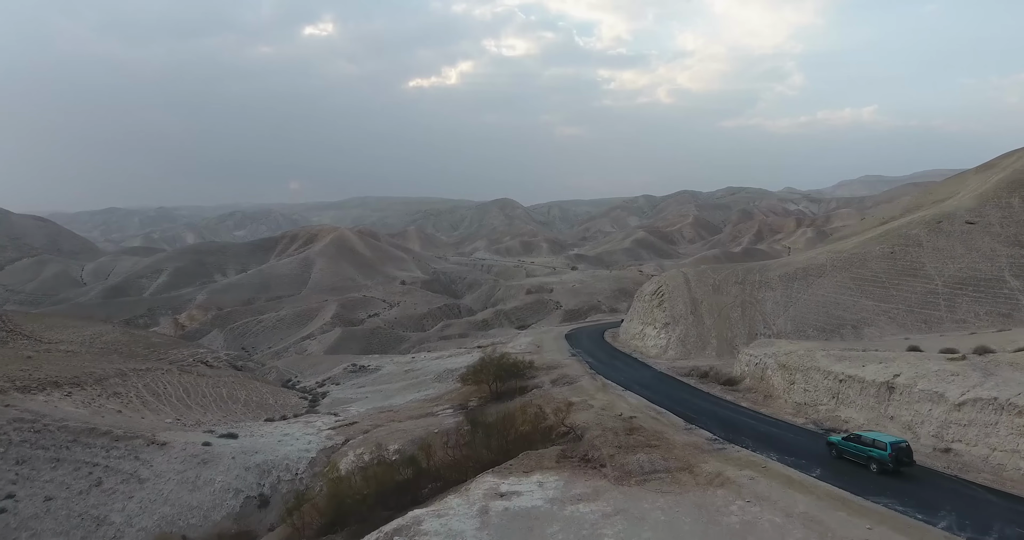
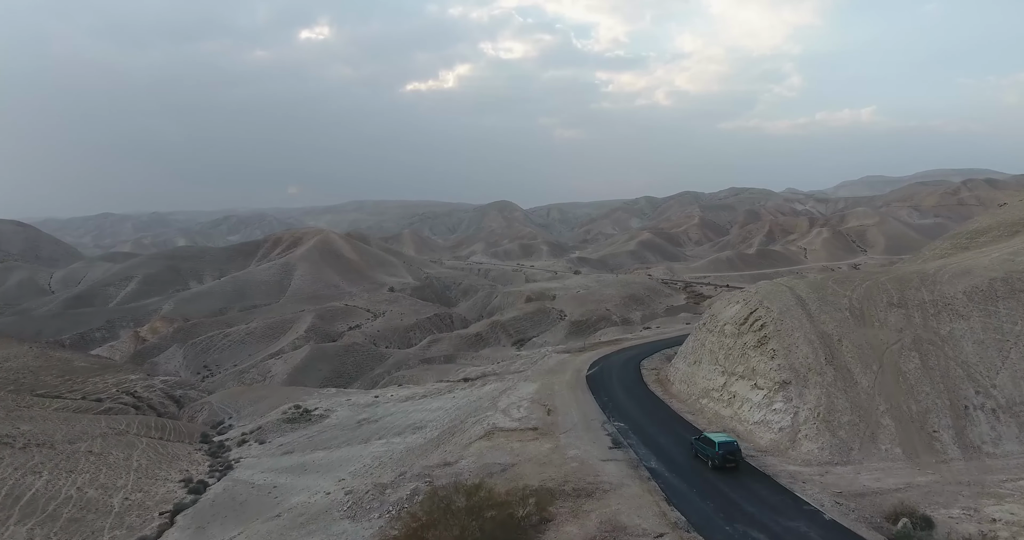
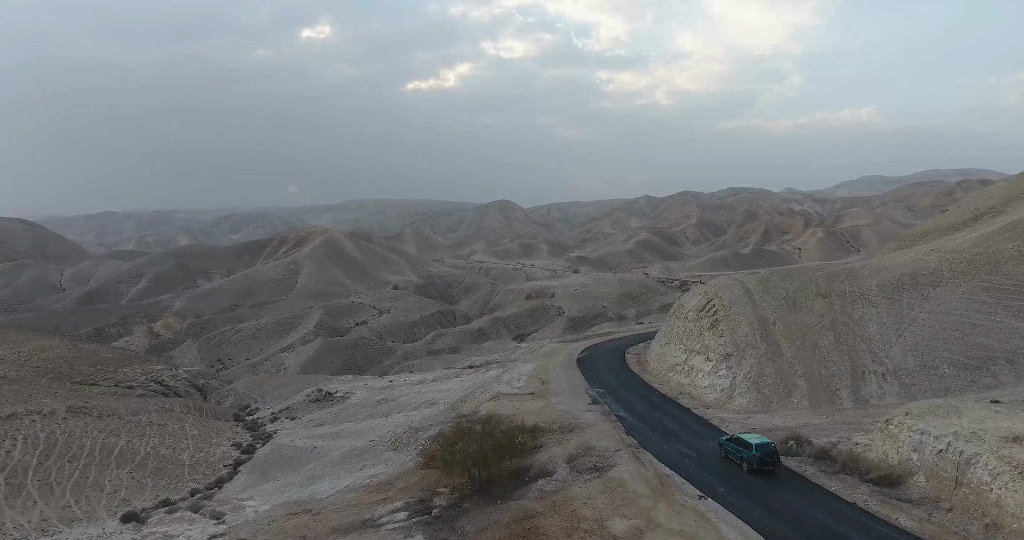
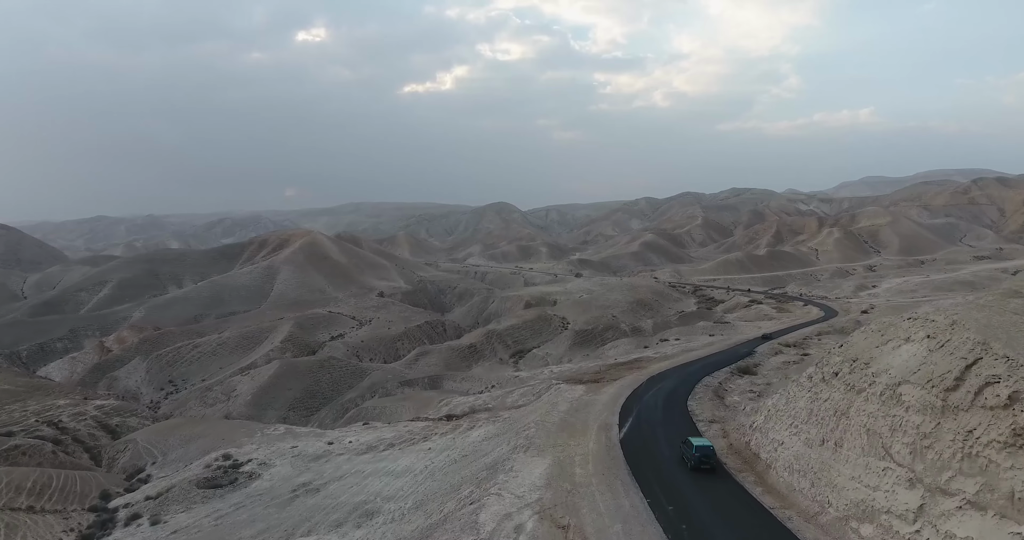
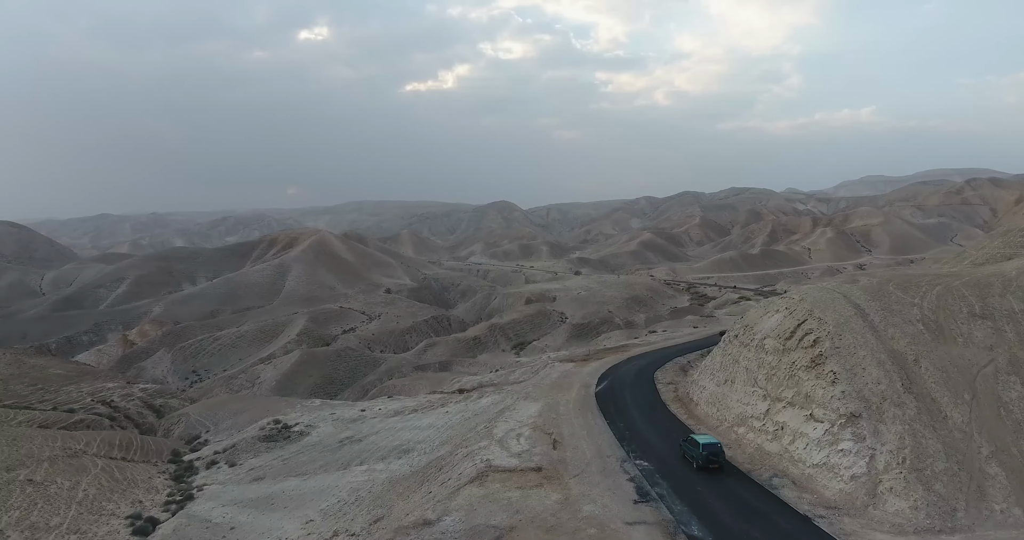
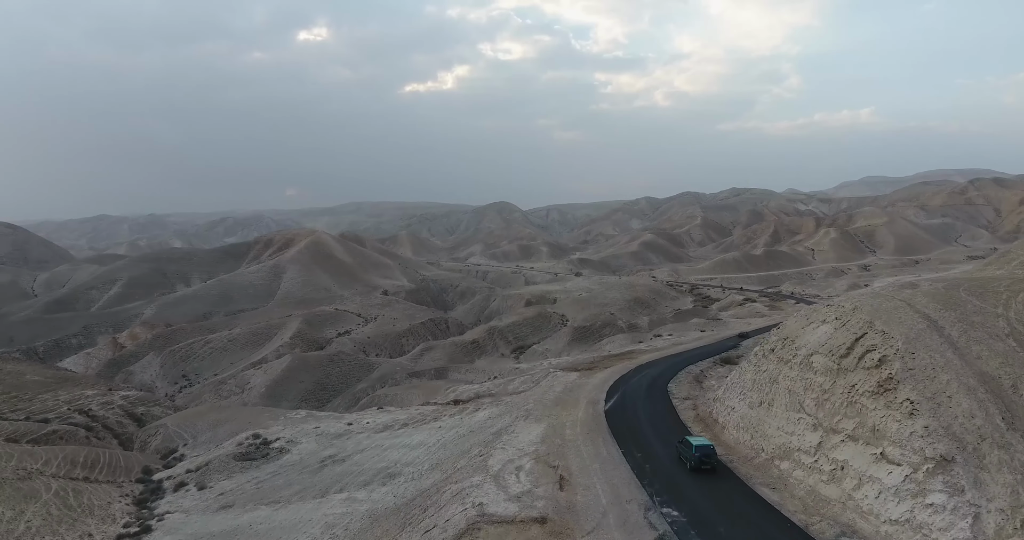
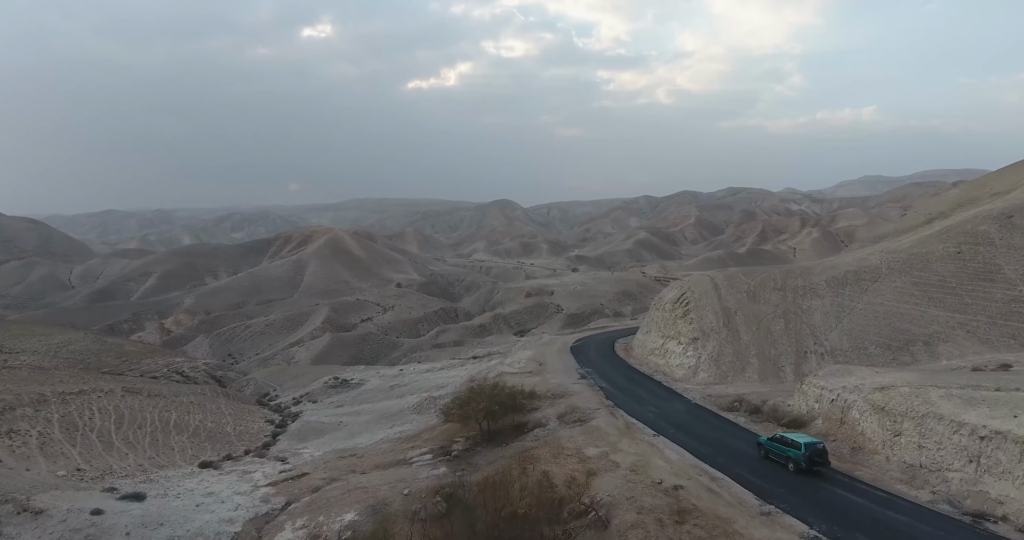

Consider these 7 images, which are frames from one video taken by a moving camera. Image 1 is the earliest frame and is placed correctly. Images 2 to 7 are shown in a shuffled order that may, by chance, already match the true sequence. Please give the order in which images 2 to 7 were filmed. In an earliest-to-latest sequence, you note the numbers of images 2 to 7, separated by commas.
7, 3, 2, 5, 6, 4
